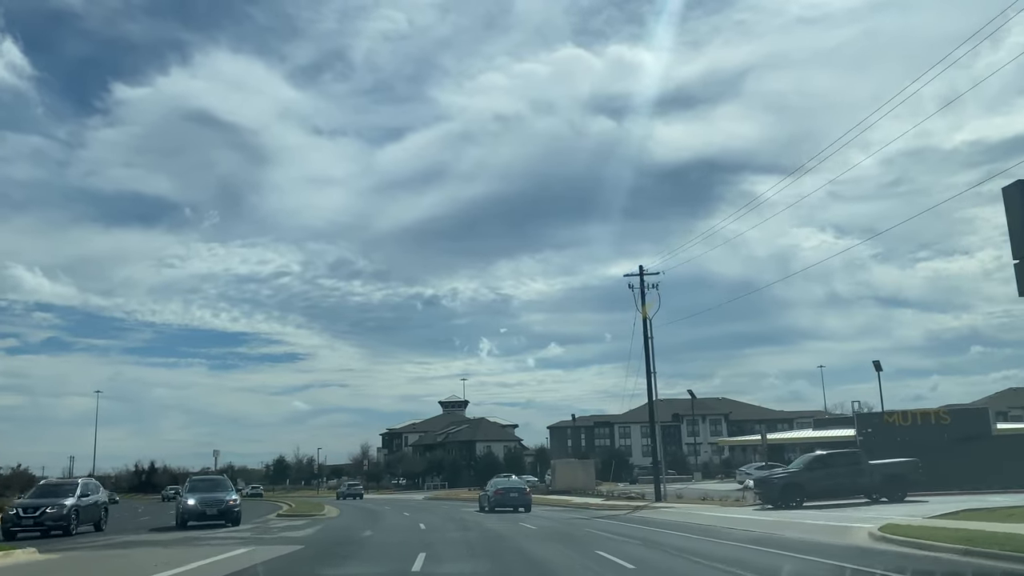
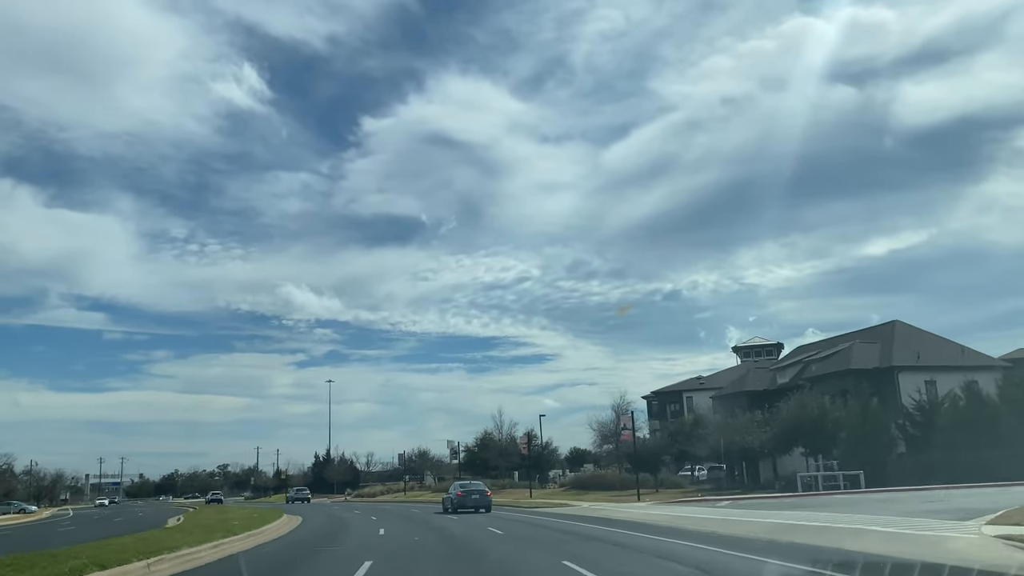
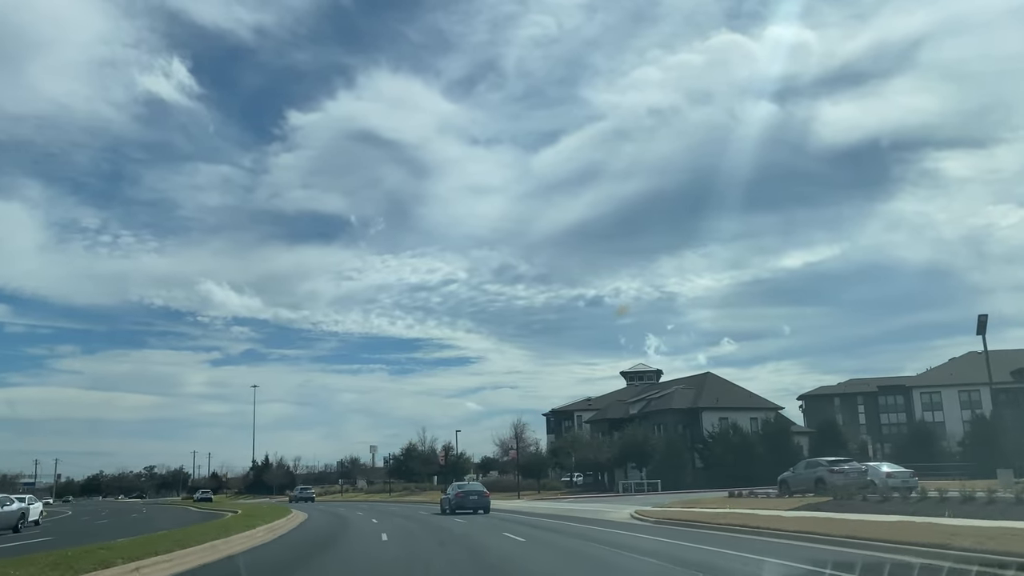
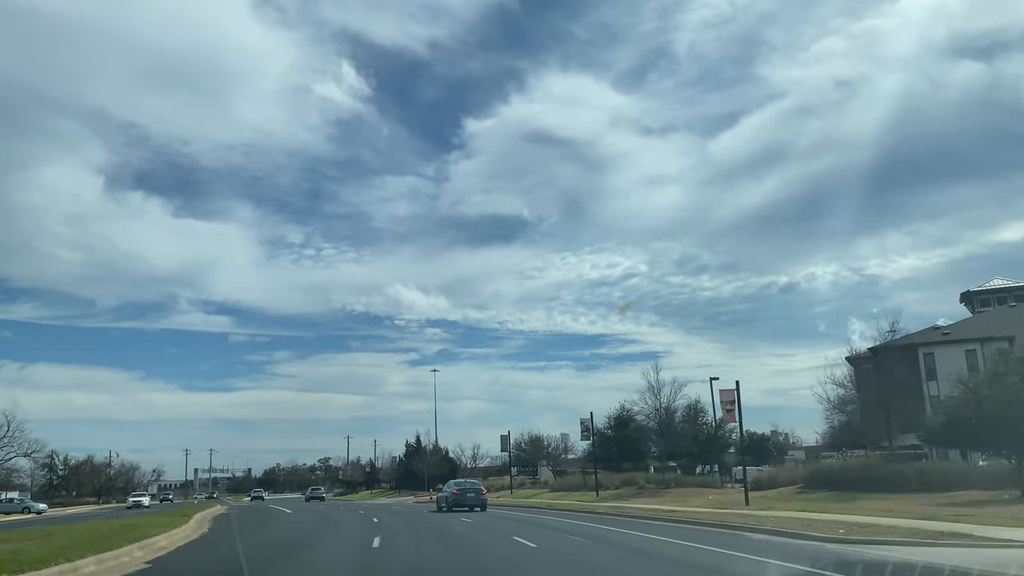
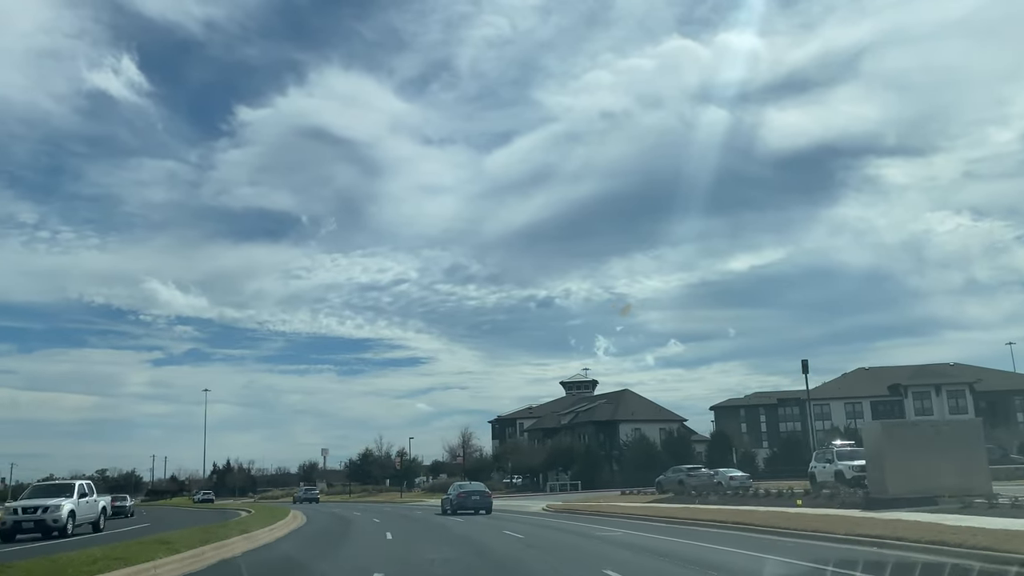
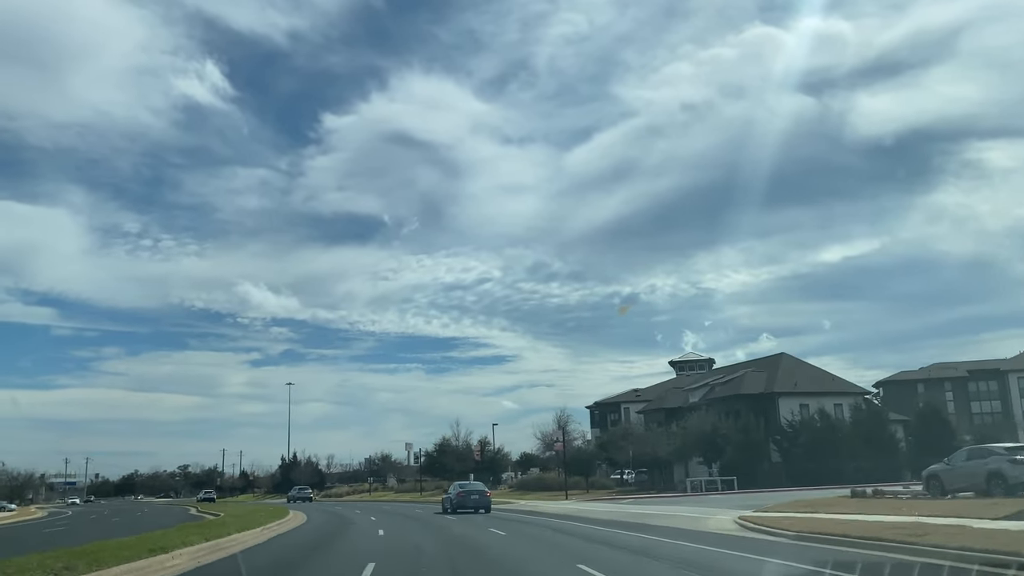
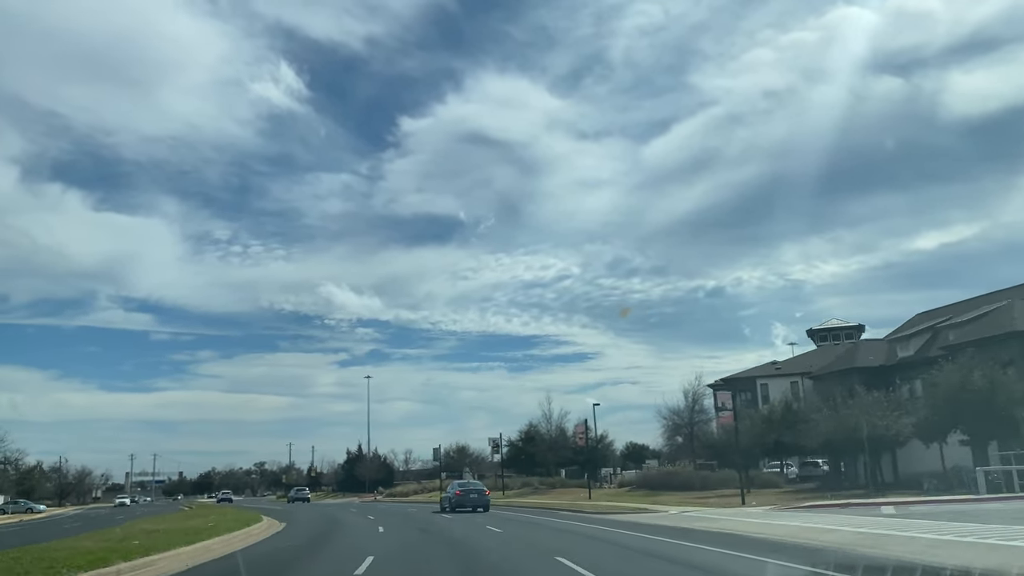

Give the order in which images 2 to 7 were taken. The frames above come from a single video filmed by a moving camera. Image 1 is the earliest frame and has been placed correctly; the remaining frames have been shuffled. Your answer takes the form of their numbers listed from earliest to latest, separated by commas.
5, 3, 6, 2, 7, 4
